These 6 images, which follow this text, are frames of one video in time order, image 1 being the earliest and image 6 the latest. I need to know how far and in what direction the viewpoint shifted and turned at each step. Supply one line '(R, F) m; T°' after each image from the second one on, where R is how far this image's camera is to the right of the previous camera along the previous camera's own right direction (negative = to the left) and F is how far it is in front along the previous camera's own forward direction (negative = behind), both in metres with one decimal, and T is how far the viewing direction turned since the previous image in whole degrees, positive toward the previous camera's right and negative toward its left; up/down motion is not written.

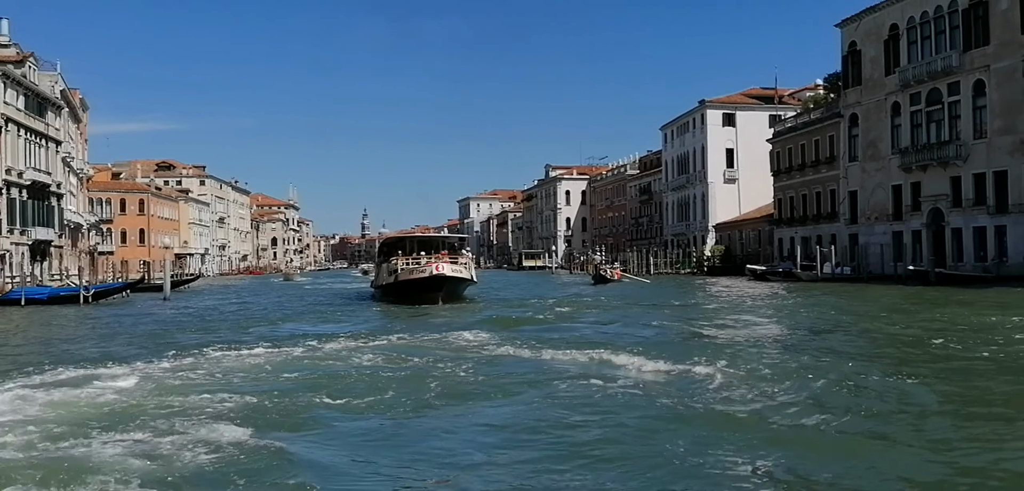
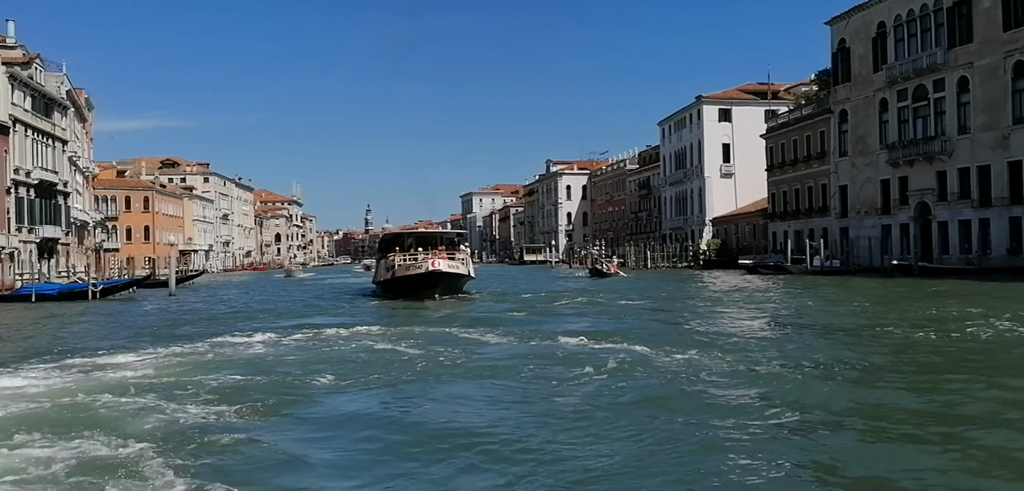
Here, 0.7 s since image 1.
(+0.3, -0.9) m; 0°
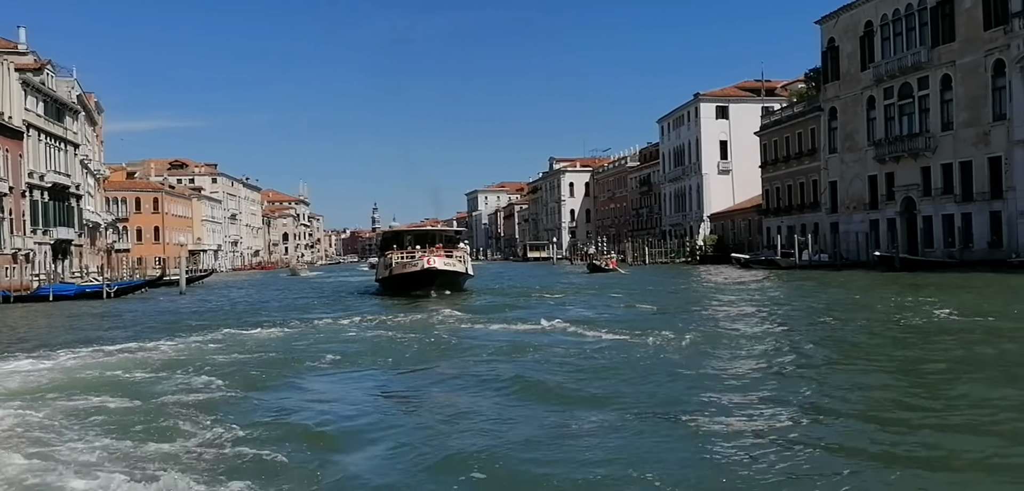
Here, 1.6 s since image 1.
(+0.4, -1.3) m; 0°
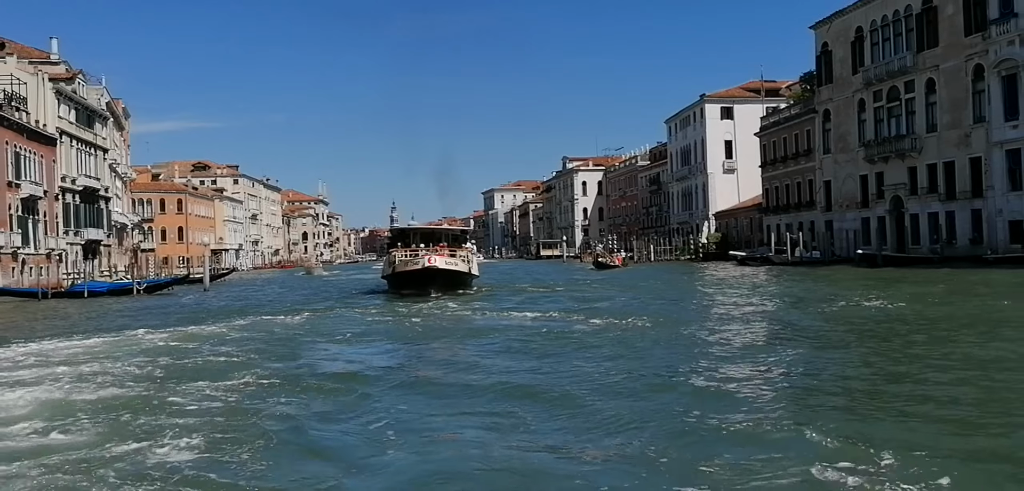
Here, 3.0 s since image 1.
(+0.7, -2.0) m; -1°
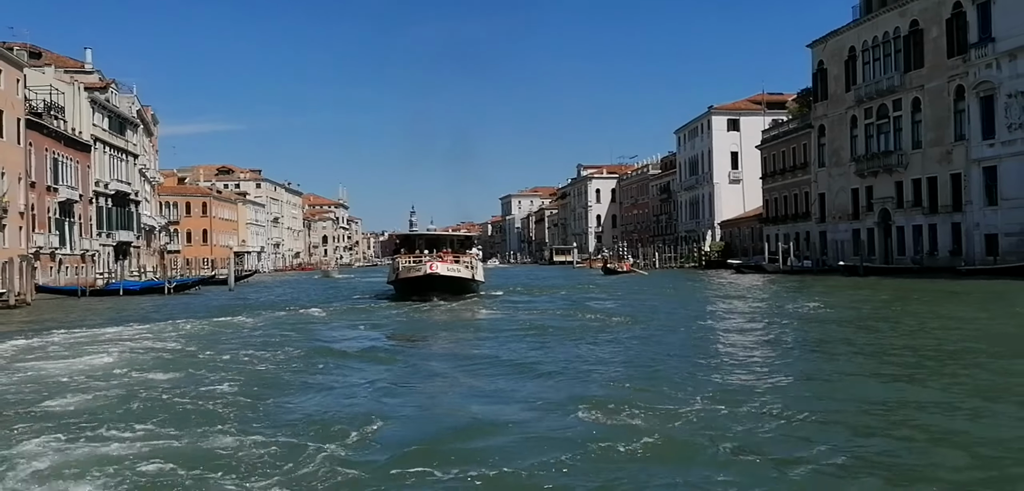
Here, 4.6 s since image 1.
(+0.7, -2.3) m; -1°
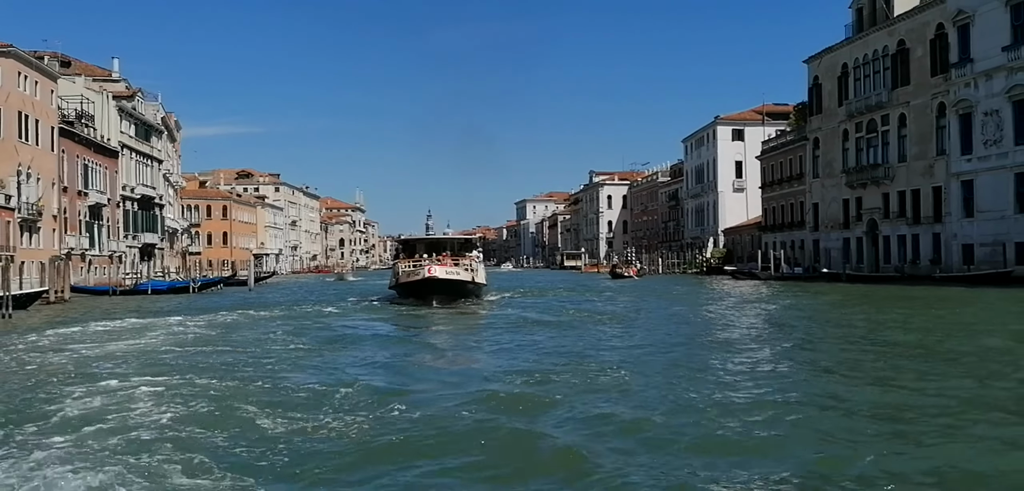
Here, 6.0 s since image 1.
(+0.7, -2.2) m; -1°
